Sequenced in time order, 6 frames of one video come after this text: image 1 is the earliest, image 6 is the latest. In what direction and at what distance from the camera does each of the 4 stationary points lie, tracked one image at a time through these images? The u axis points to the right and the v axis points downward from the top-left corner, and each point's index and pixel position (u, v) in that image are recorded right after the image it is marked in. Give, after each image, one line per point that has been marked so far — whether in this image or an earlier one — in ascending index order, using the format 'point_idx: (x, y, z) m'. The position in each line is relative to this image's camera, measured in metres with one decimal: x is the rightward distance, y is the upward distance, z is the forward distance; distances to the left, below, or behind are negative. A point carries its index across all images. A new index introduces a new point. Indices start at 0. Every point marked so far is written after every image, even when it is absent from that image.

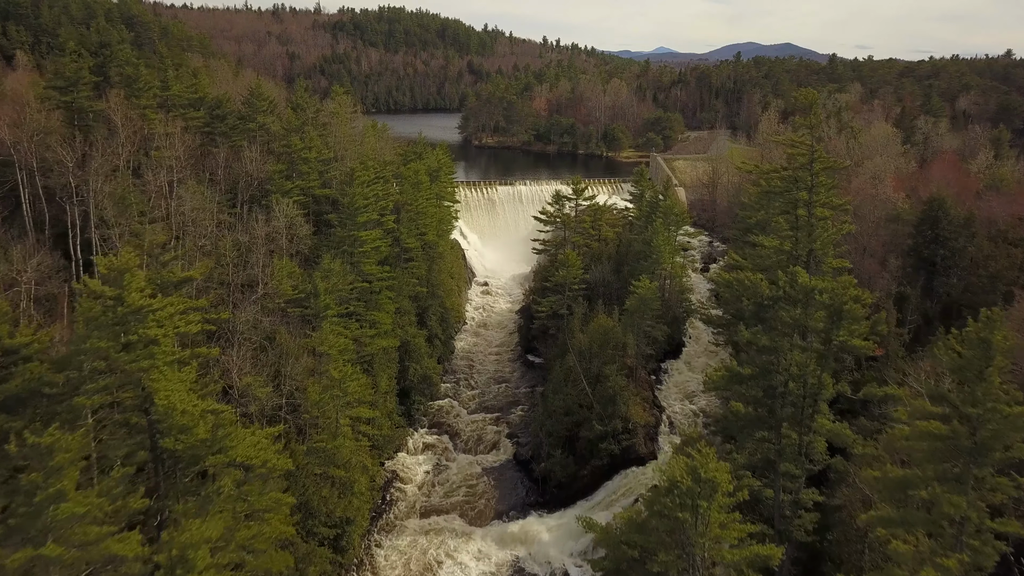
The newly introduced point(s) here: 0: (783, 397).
0: (+5.7, -2.3, +17.2) m
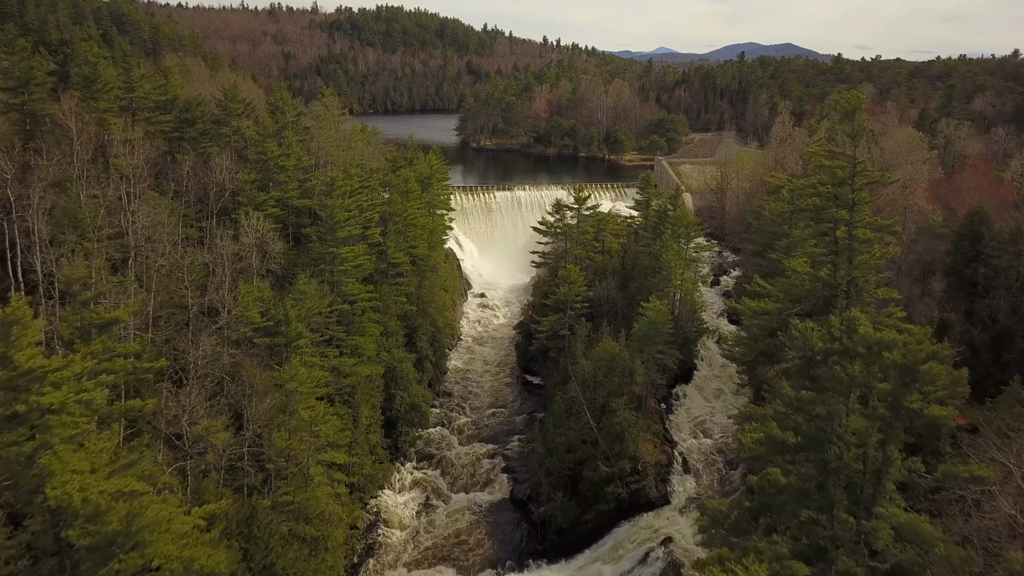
0: (+5.6, -3.1, +13.9) m
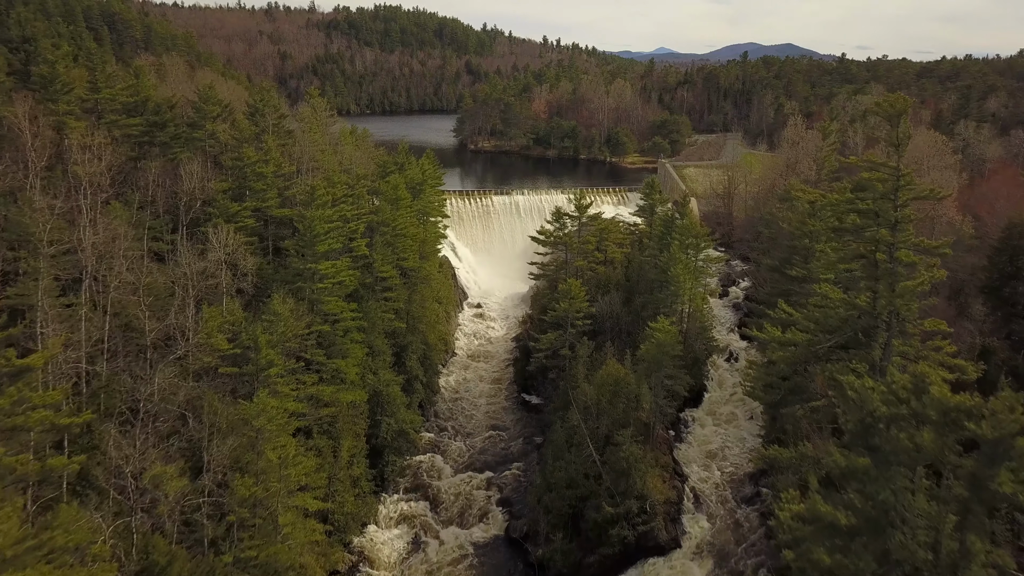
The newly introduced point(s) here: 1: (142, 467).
0: (+5.4, -3.8, +11.3) m
1: (-8.5, -4.1, +18.7) m
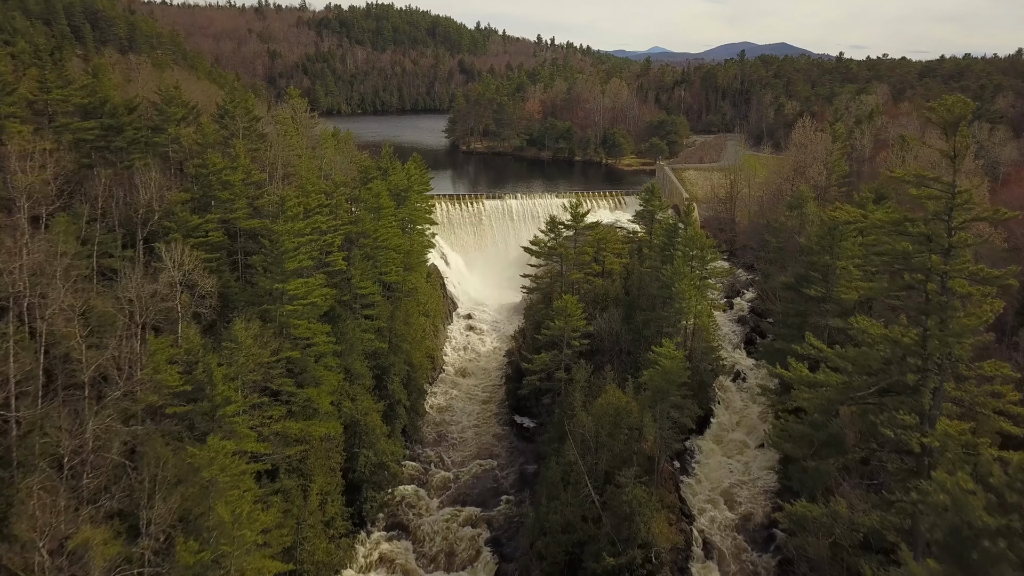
0: (+5.2, -4.5, +8.6) m
1: (-8.8, -4.8, +15.9) m
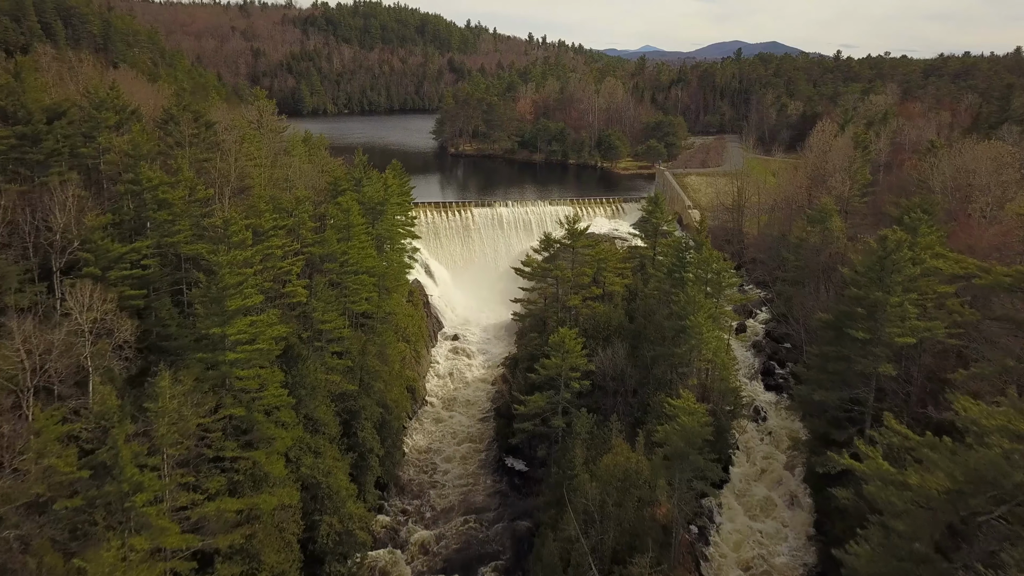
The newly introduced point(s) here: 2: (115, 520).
0: (+5.1, -5.6, +4.3) m
1: (-9.0, -6.0, +11.5) m
2: (-8.1, -4.8, +16.5) m
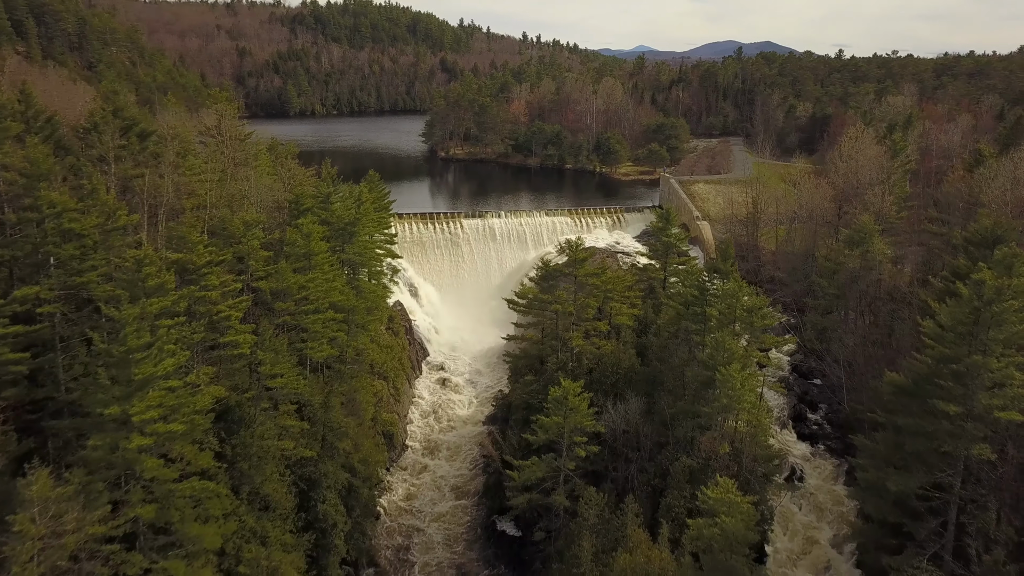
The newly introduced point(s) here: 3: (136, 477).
0: (+5.0, -6.9, -0.5) m
1: (-9.1, -7.3, +6.6) m
2: (-8.2, -6.0, +11.6) m
3: (-7.8, -3.9, +16.9) m
